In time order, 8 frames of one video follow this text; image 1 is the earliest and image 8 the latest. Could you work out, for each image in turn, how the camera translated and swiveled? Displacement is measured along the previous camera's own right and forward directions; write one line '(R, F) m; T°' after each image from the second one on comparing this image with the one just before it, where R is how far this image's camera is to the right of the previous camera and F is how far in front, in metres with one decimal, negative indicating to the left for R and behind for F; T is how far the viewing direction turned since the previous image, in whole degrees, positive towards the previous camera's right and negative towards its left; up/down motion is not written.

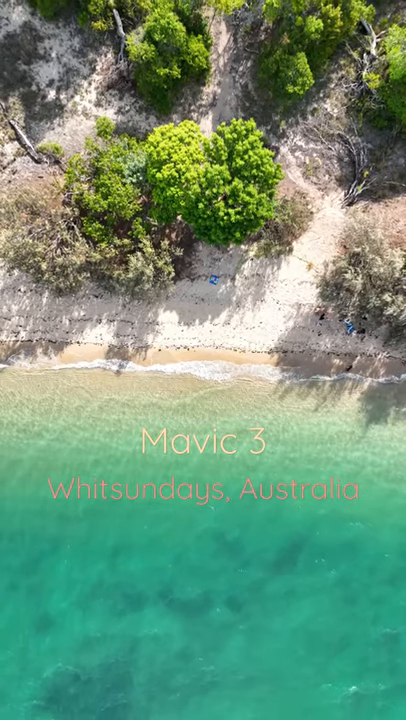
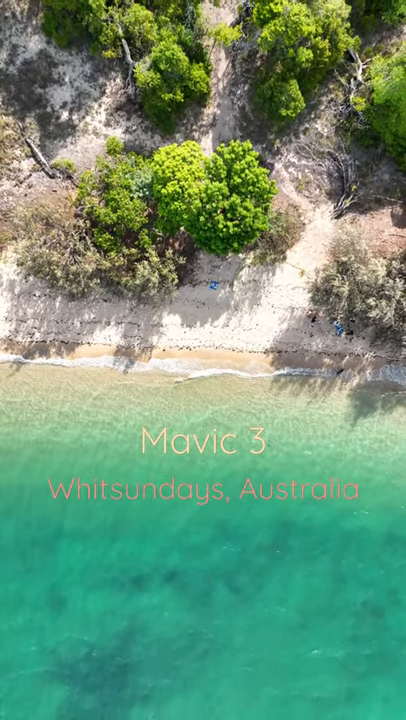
(0.0, -2.0) m; 0°
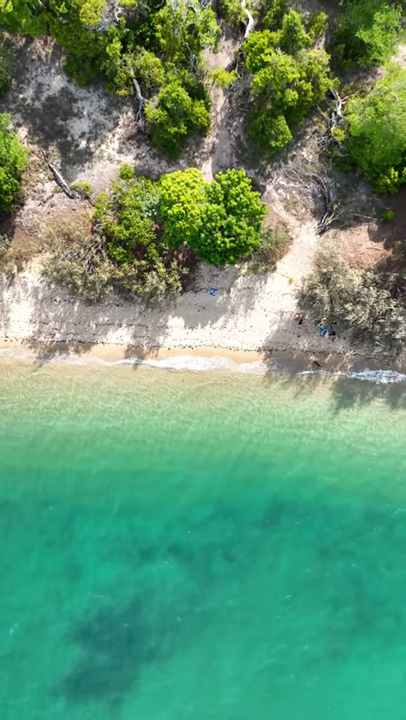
(0.0, -3.6) m; 0°
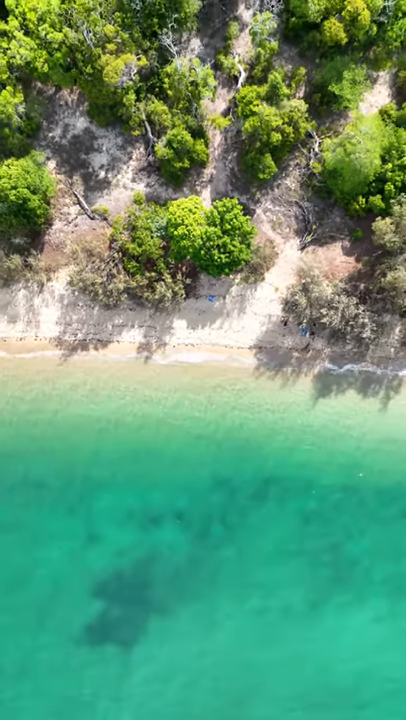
(0.0, -5.4) m; 0°
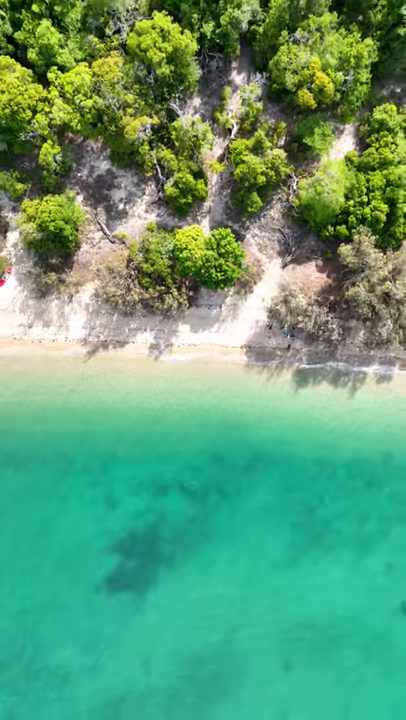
(+0.1, -7.8) m; 0°
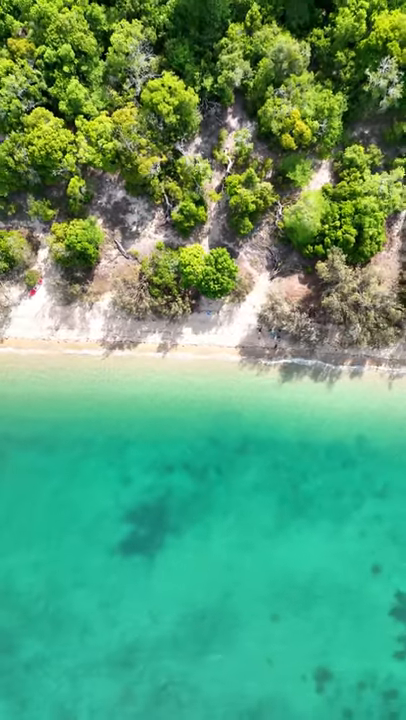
(0.0, -7.8) m; 0°
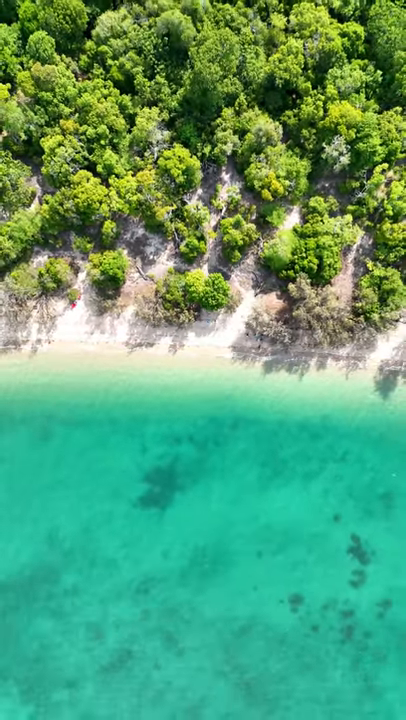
(0.0, -15.5) m; 0°
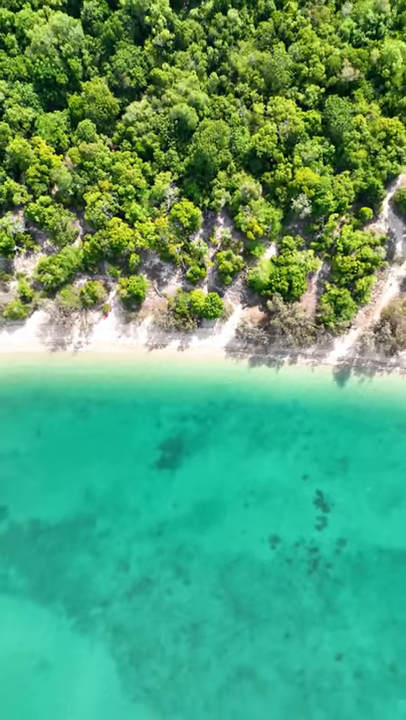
(0.0, -21.4) m; 0°
